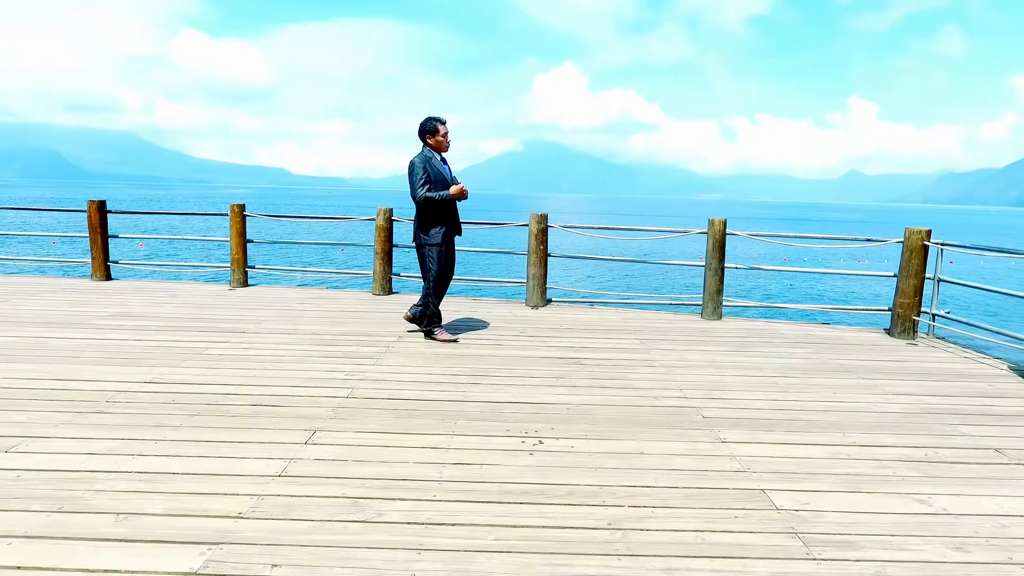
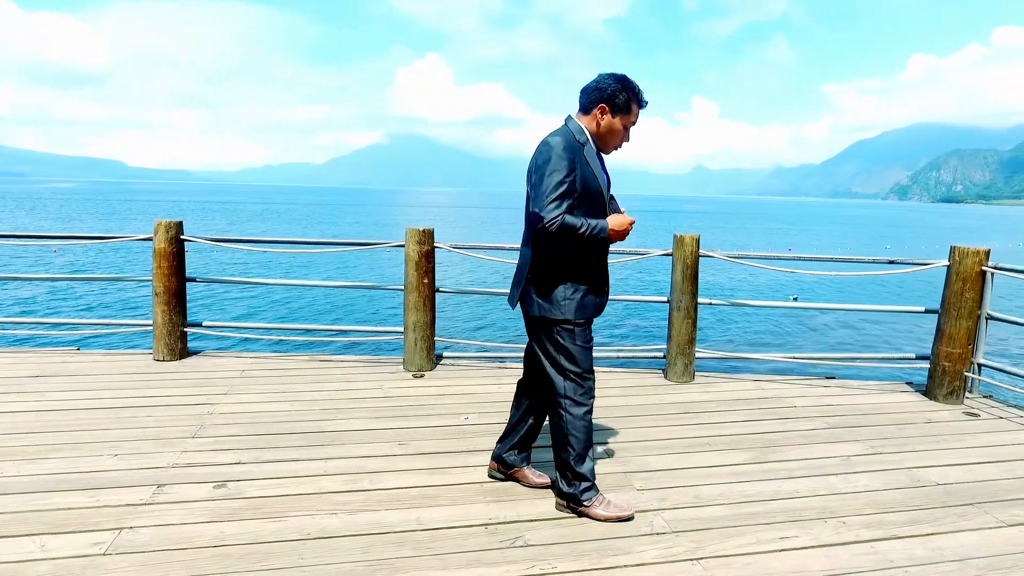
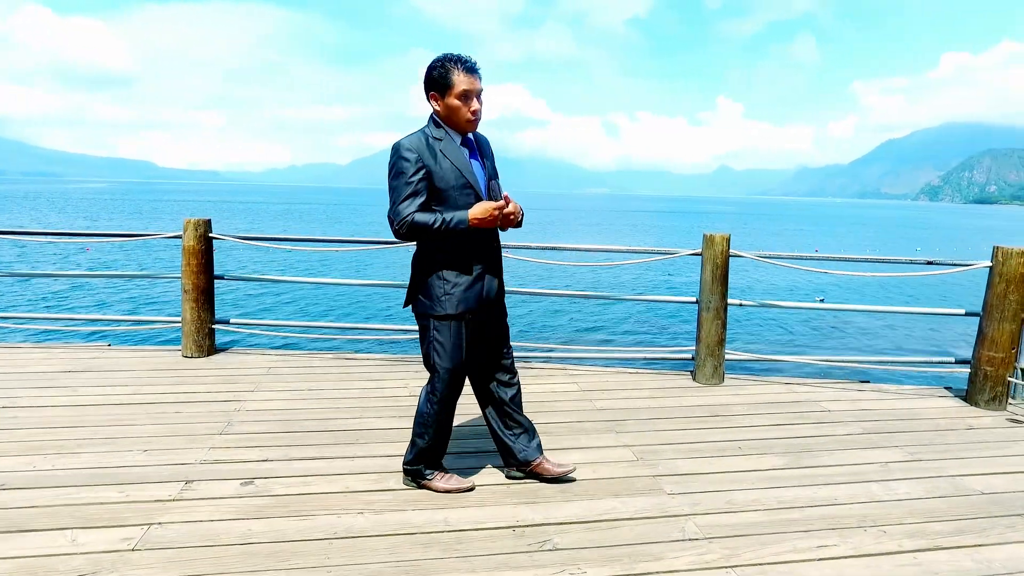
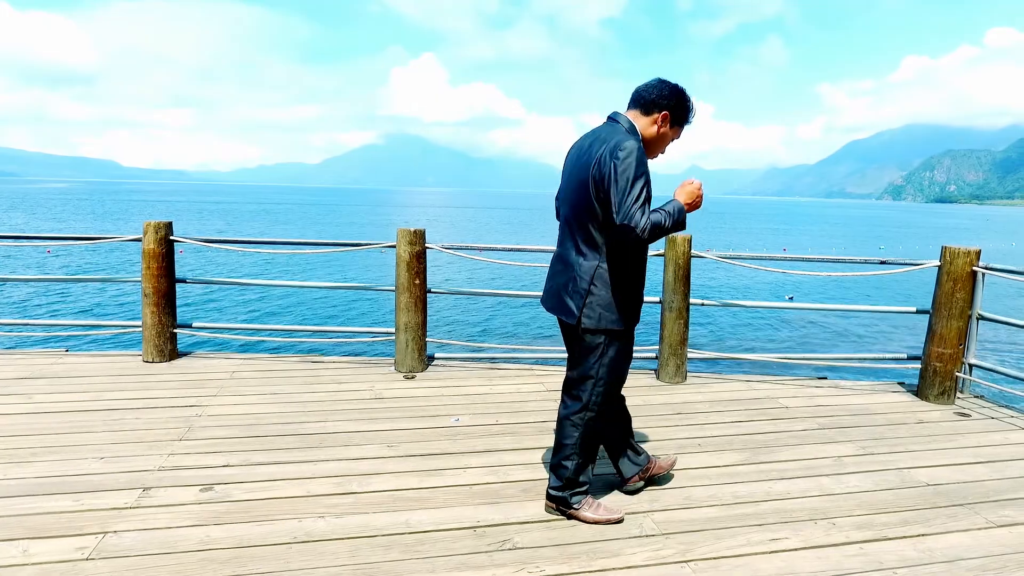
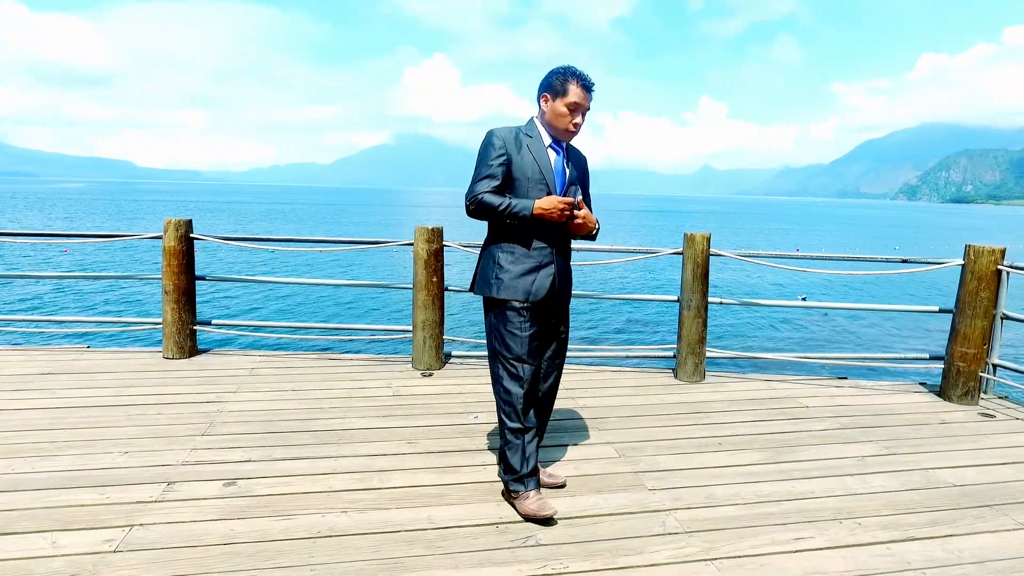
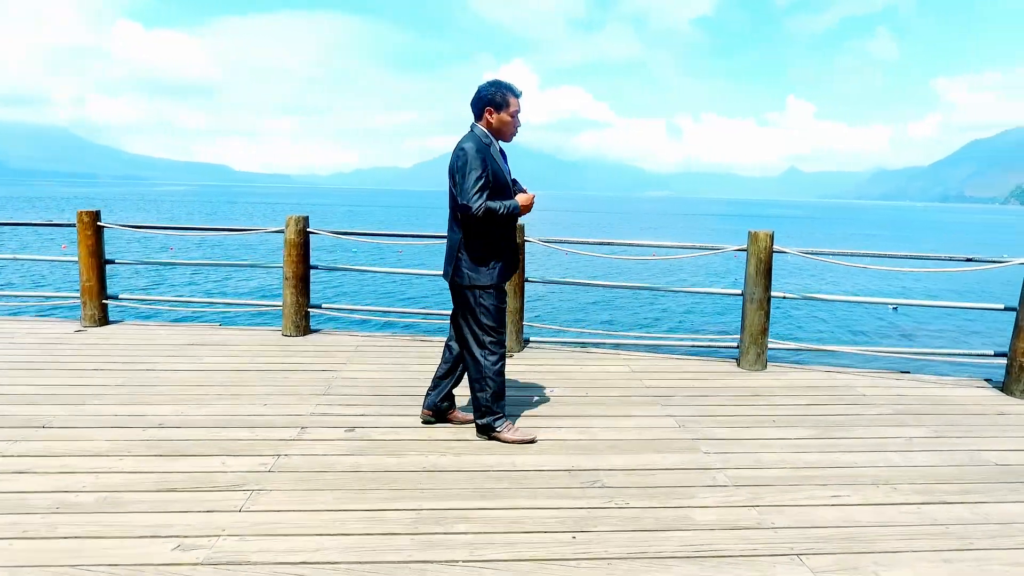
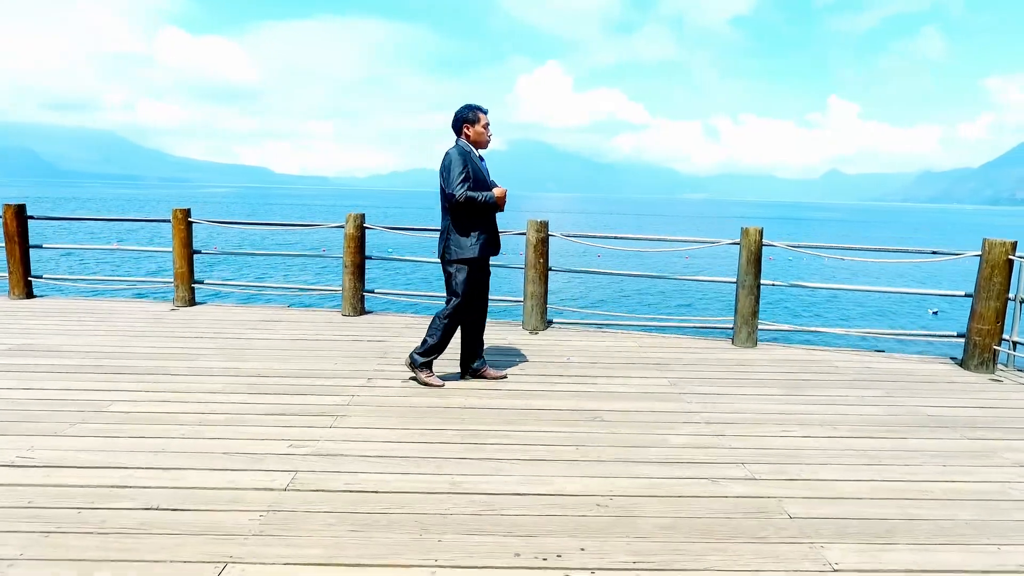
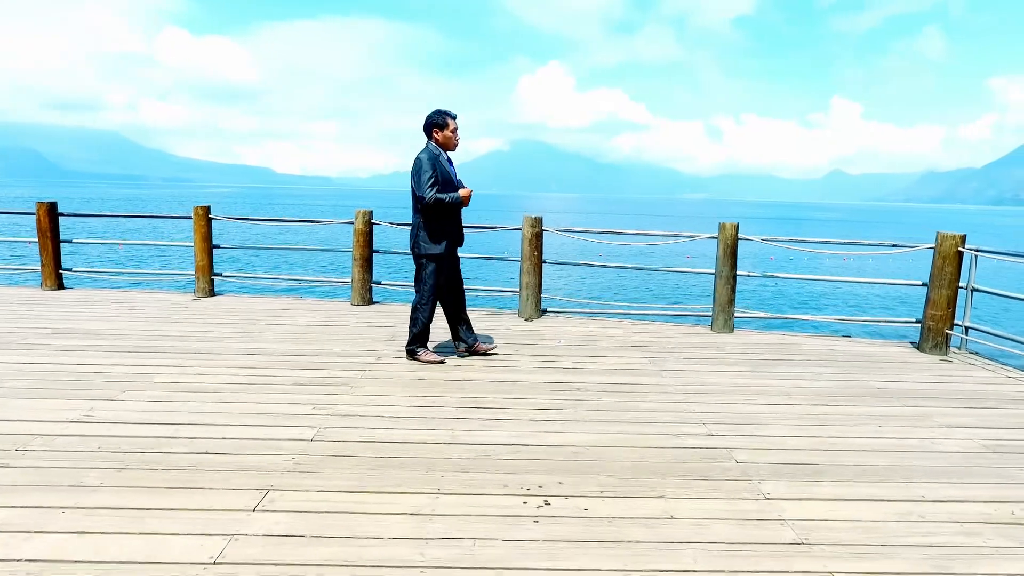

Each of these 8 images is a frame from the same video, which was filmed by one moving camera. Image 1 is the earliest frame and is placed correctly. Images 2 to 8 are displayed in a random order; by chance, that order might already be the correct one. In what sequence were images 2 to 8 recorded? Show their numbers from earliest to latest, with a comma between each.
8, 7, 6, 3, 5, 2, 4
